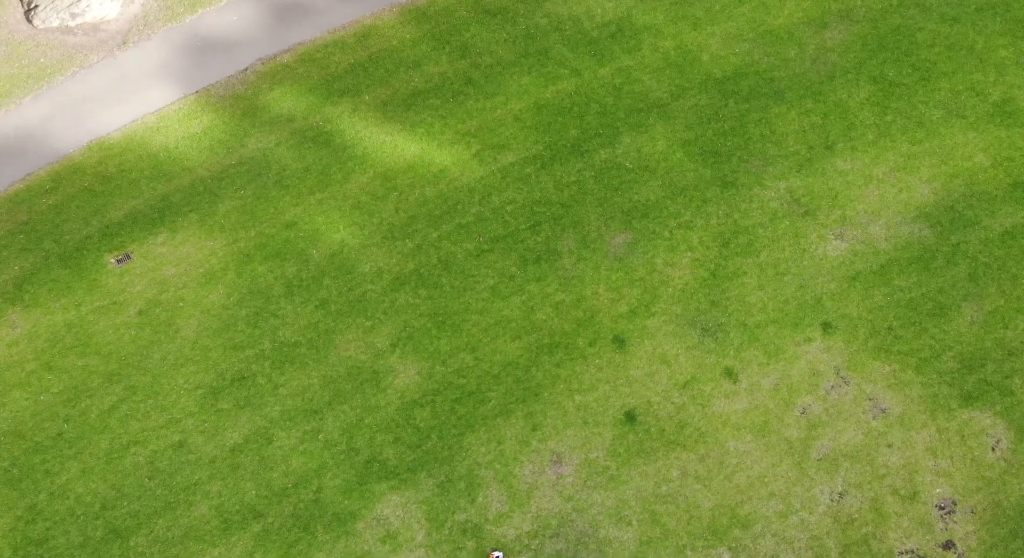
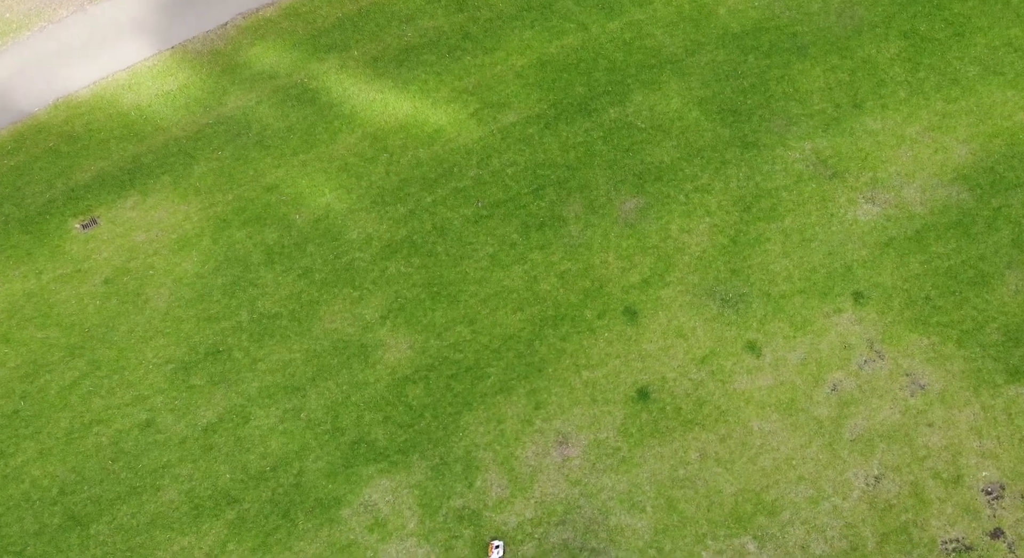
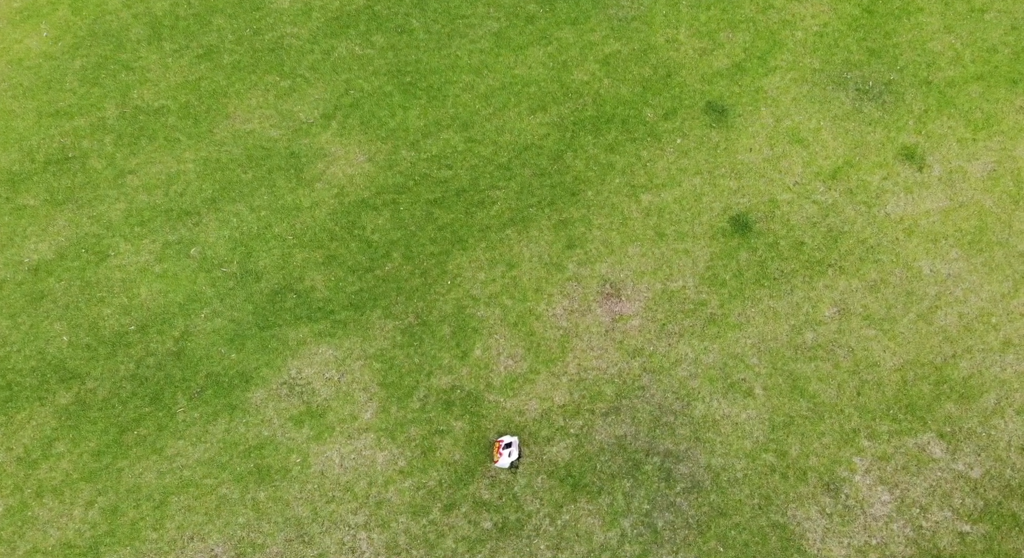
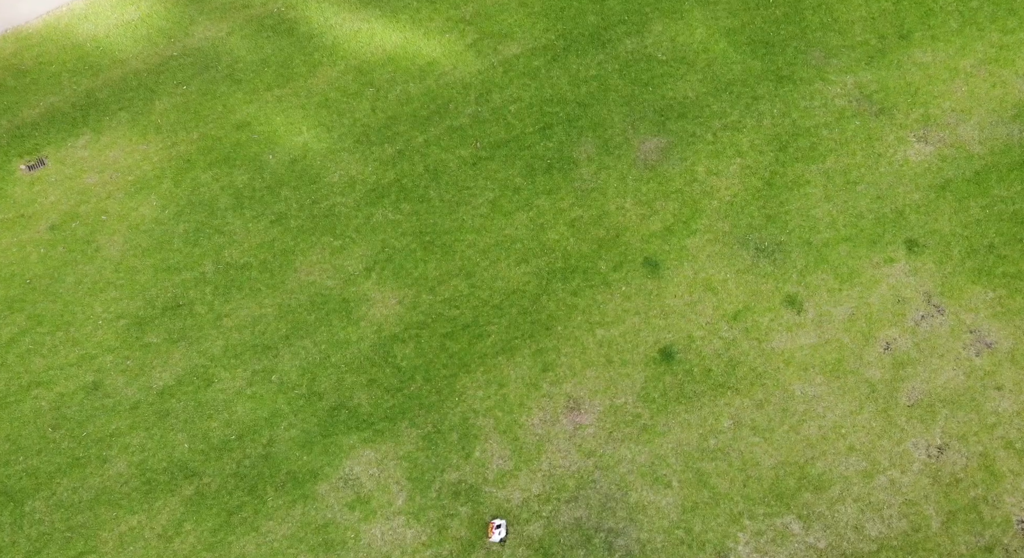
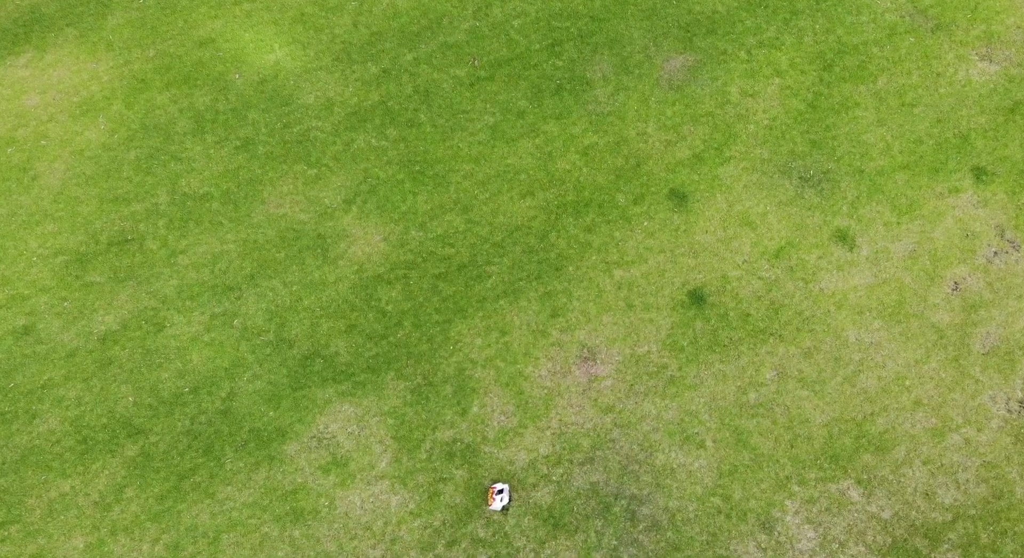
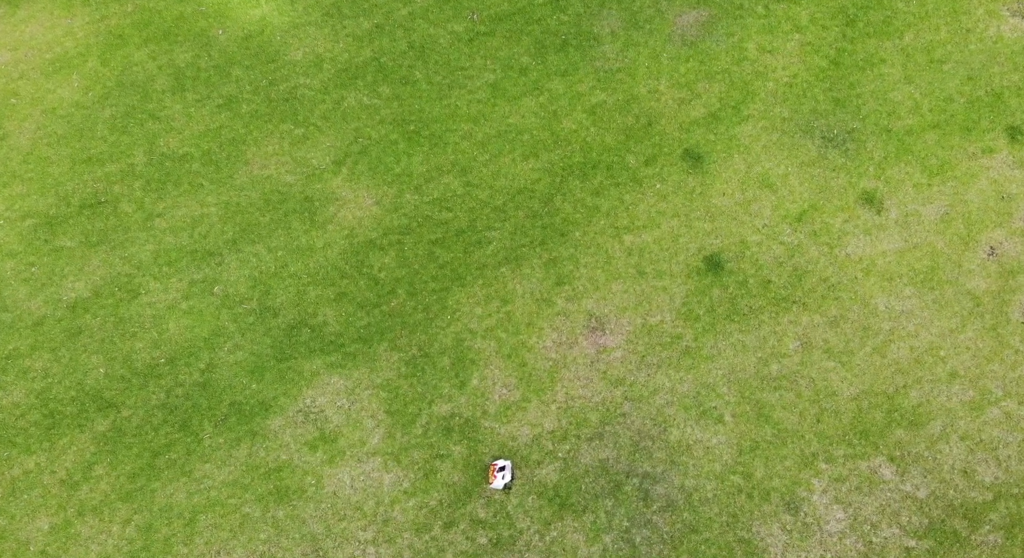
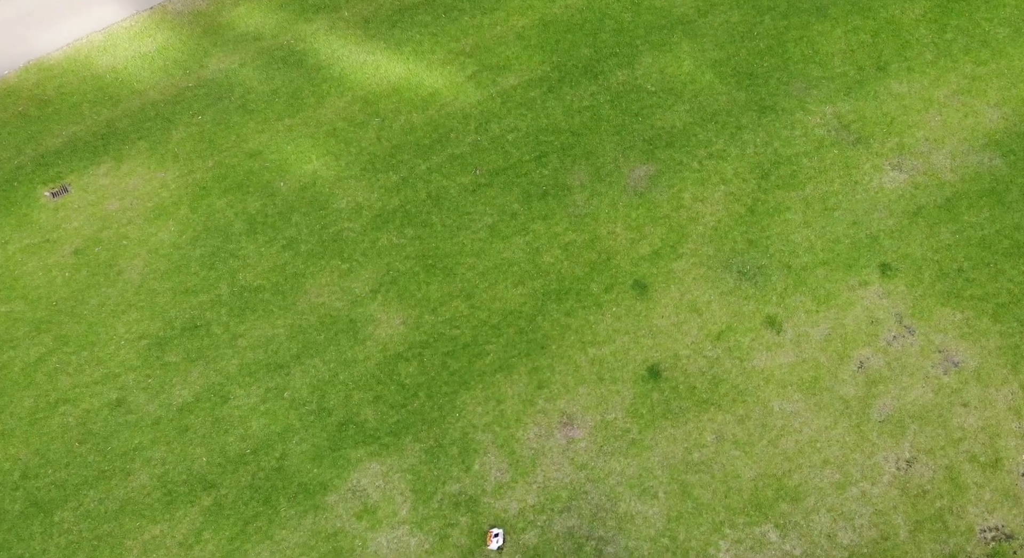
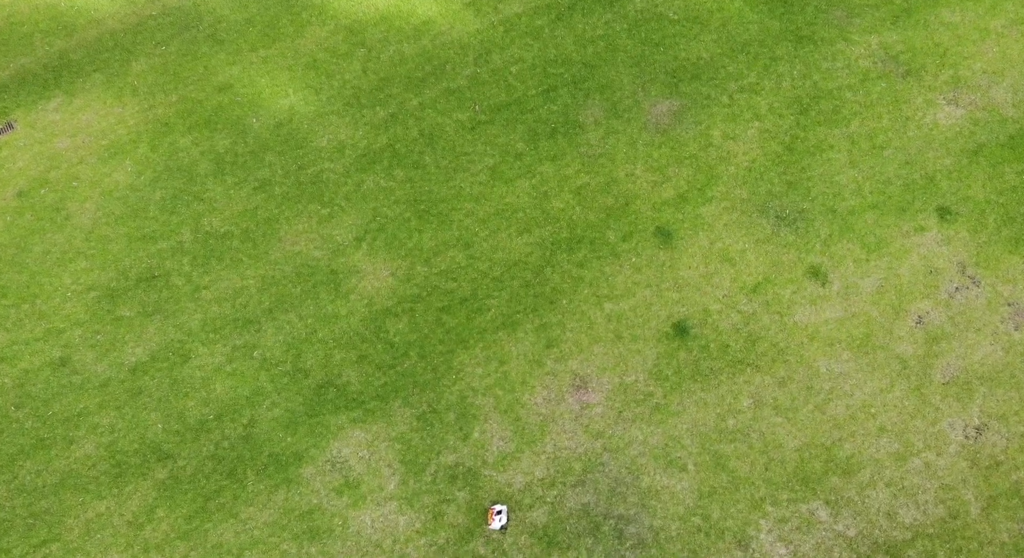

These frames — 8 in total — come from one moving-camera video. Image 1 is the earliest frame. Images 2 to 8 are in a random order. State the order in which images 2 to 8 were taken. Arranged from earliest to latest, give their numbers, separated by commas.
2, 7, 4, 8, 5, 6, 3
